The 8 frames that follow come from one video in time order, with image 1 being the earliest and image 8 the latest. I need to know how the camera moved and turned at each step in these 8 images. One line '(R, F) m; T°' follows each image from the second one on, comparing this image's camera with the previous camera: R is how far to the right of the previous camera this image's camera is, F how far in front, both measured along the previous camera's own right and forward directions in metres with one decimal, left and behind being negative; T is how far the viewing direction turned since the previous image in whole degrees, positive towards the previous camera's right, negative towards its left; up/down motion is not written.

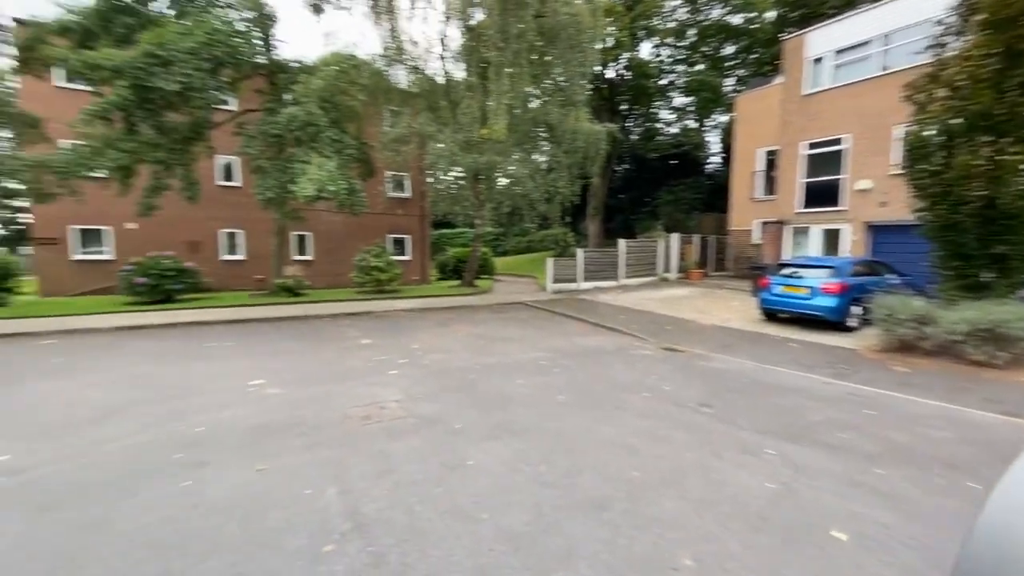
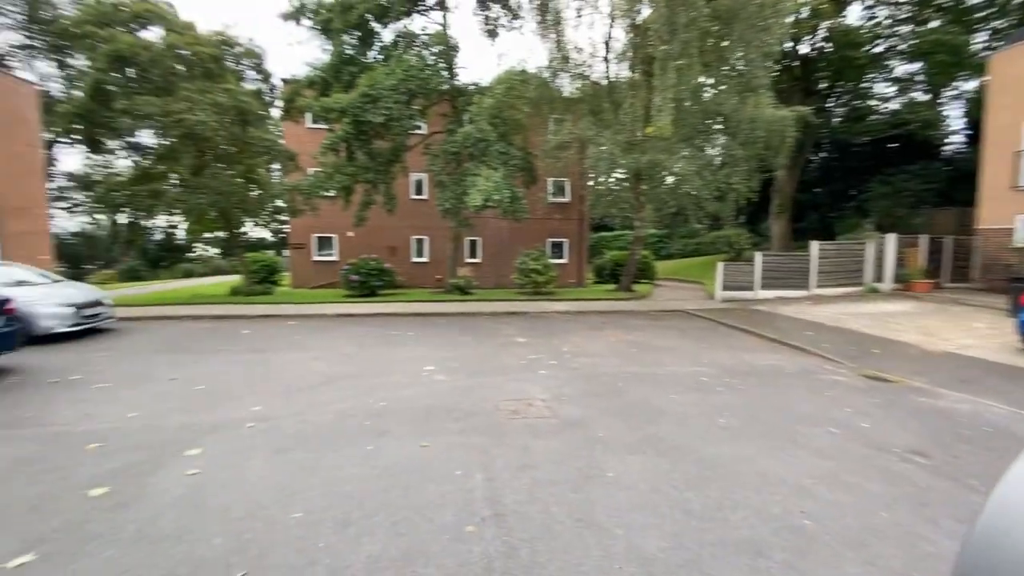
(+0.1, 0.0) m; -21°
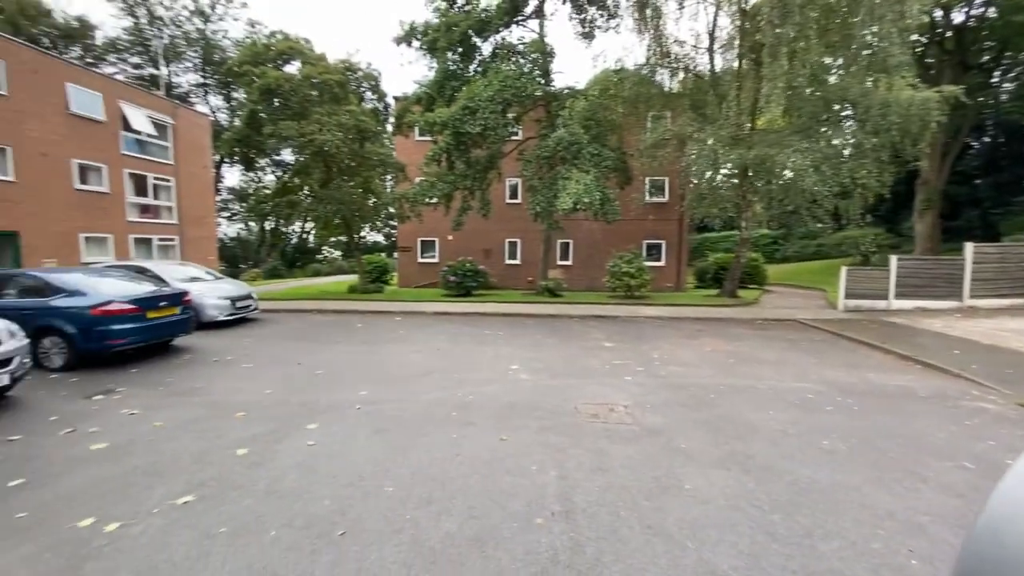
(+0.2, -0.1) m; -12°
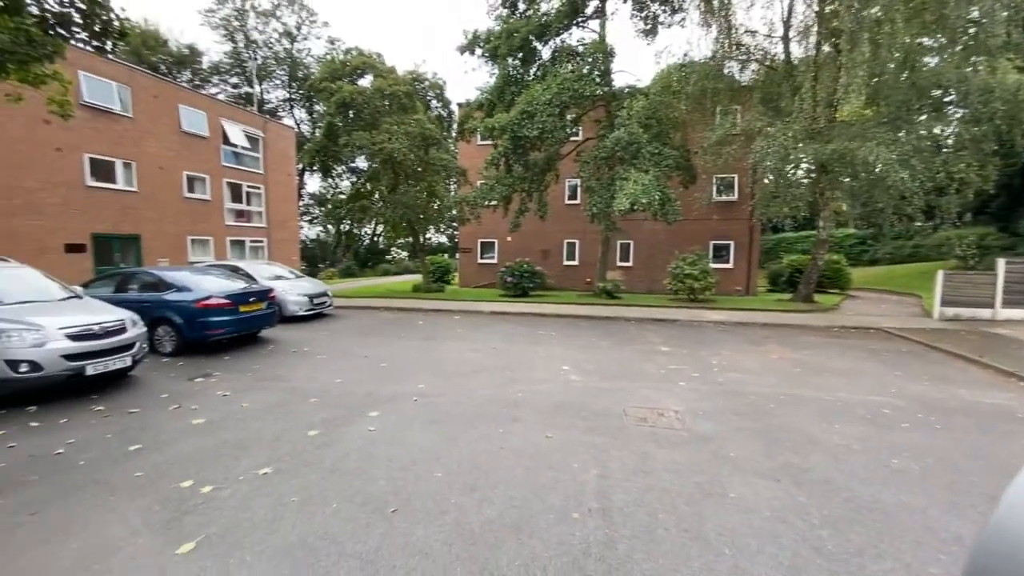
(+0.2, -0.2) m; -8°
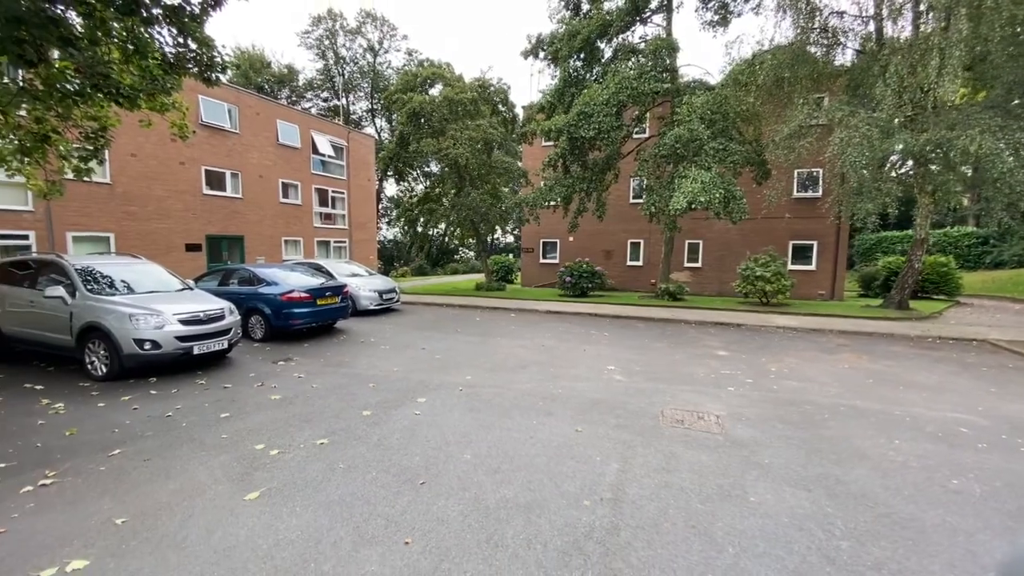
(+0.4, -0.2) m; -9°
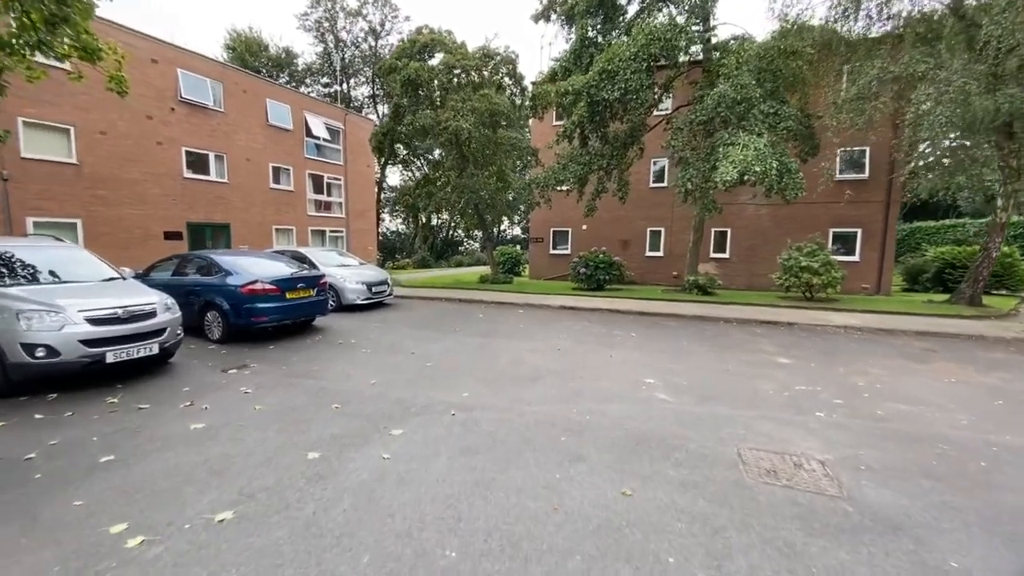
(0.0, +1.8) m; -1°
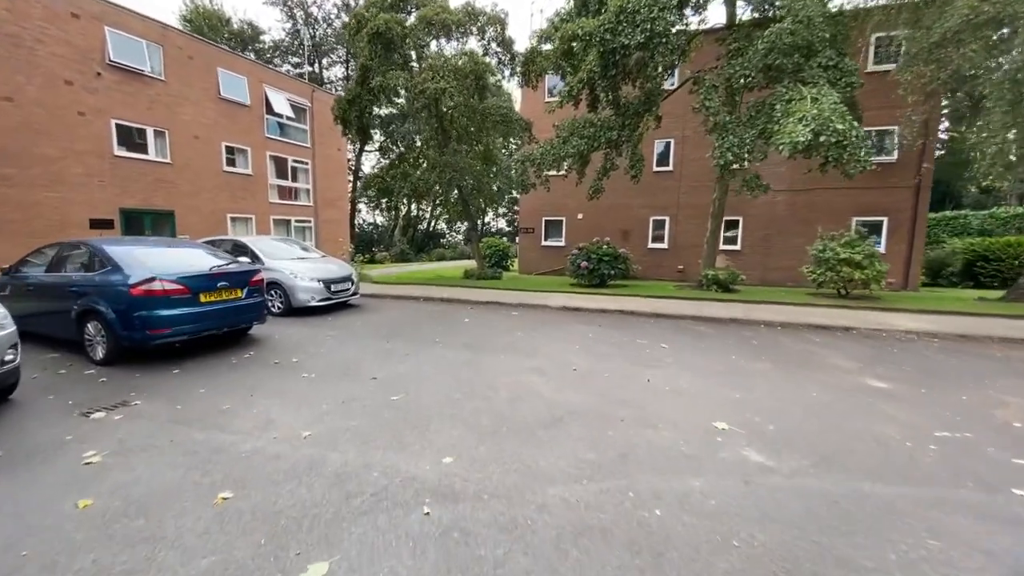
(-0.2, +2.2) m; +2°
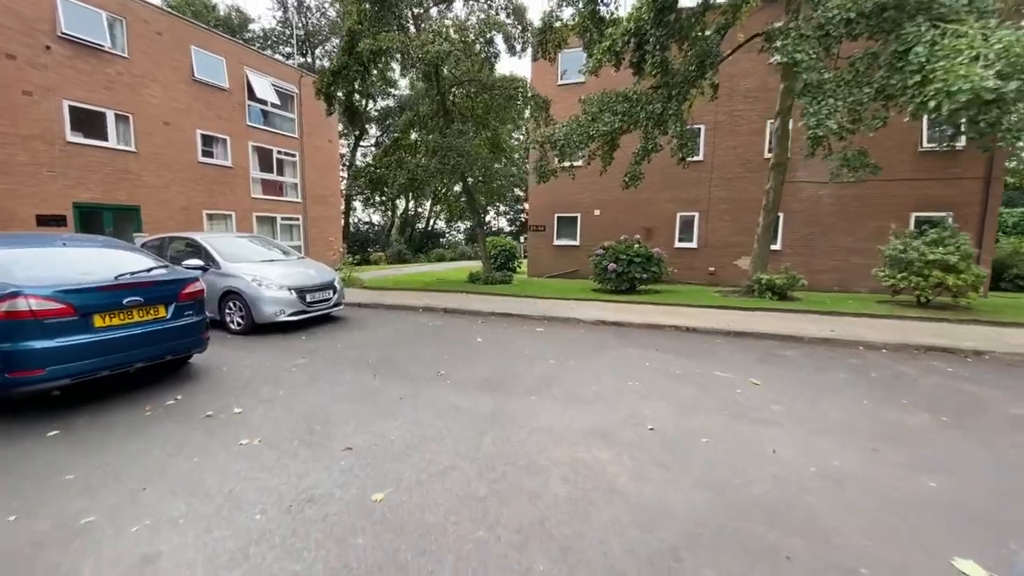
(-0.4, +2.0) m; 0°
